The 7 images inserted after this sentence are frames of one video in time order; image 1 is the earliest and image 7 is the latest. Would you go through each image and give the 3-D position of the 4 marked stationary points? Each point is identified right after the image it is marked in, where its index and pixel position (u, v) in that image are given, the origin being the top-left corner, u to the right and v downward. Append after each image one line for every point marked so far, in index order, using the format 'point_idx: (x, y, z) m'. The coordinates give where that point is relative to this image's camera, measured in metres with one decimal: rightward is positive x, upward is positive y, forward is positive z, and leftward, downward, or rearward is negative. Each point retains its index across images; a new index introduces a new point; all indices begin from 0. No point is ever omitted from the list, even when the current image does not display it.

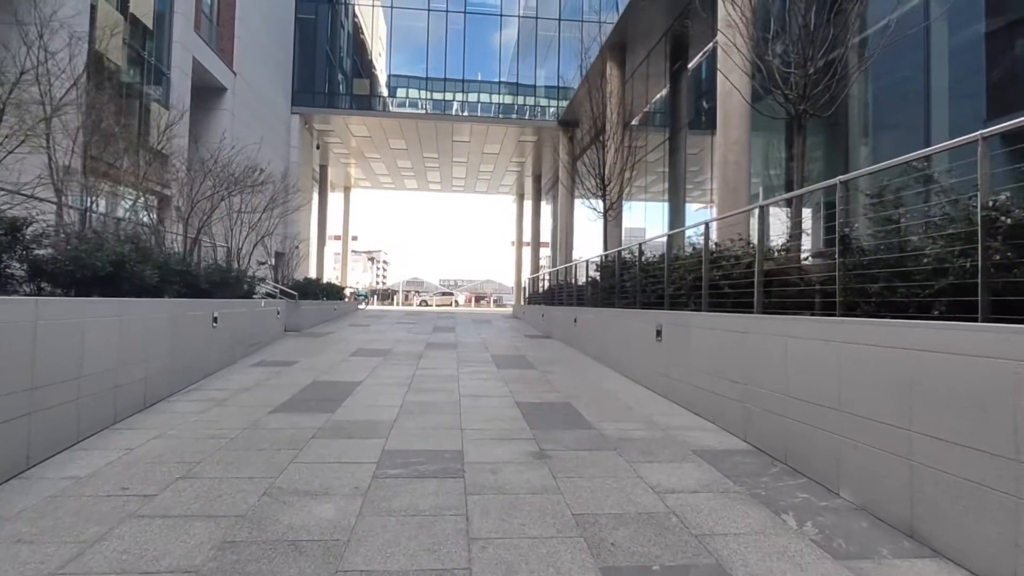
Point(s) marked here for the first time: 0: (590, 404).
0: (+1.1, -1.6, +8.6) m
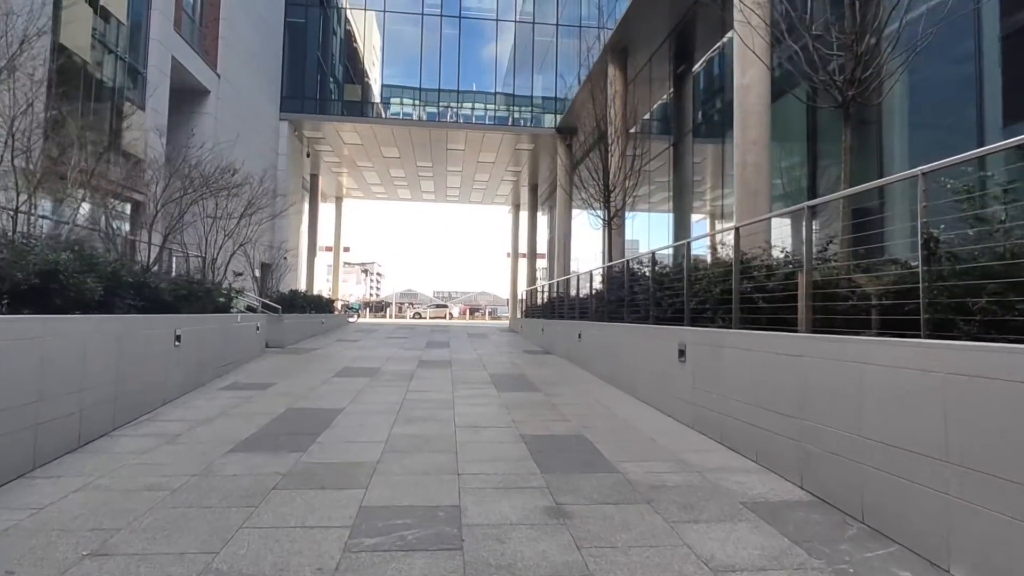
0: (+1.1, -1.8, +7.4) m
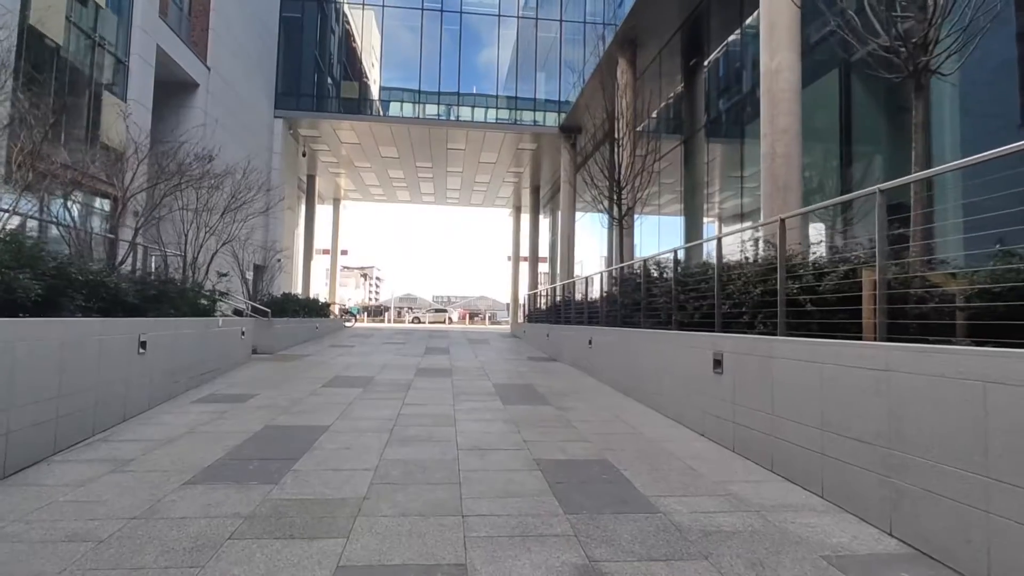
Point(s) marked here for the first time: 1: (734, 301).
0: (+1.3, -1.8, +6.3) m
1: (+3.0, -0.2, +8.4) m
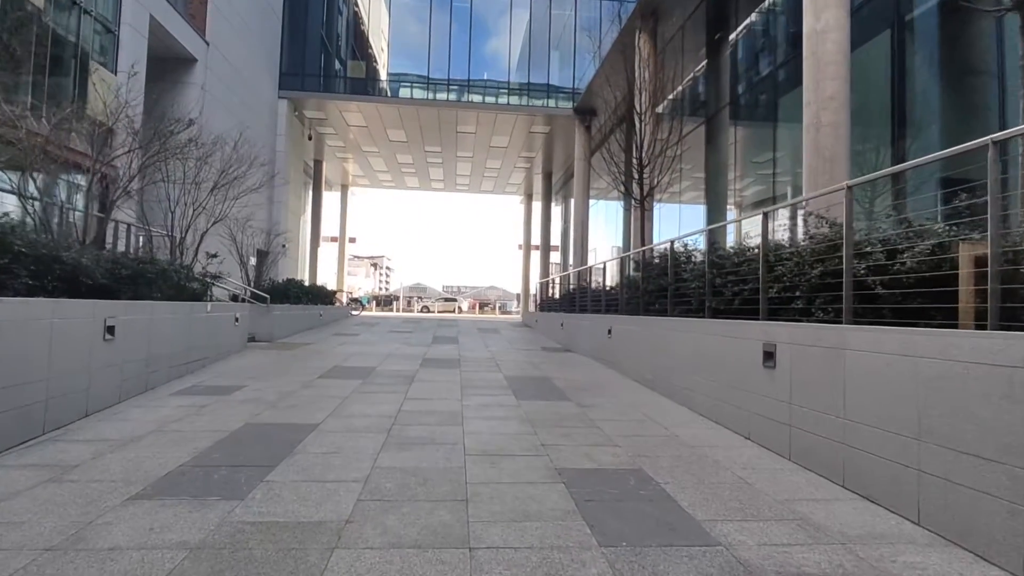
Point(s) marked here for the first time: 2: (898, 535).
0: (+1.4, -1.6, +5.3) m
1: (+3.2, 0.0, +7.3) m
2: (+2.6, -1.6, +4.1) m
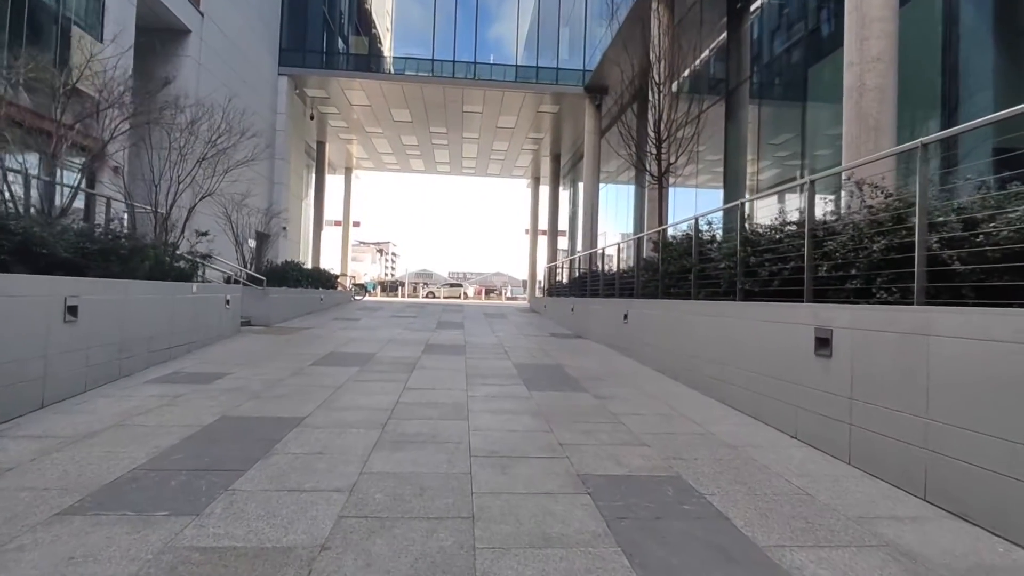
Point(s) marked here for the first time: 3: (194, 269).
0: (+1.5, -1.4, +4.5) m
1: (+3.3, +0.2, +6.4) m
2: (+2.6, -1.5, +3.3) m
3: (-5.9, +0.3, +11.6) m
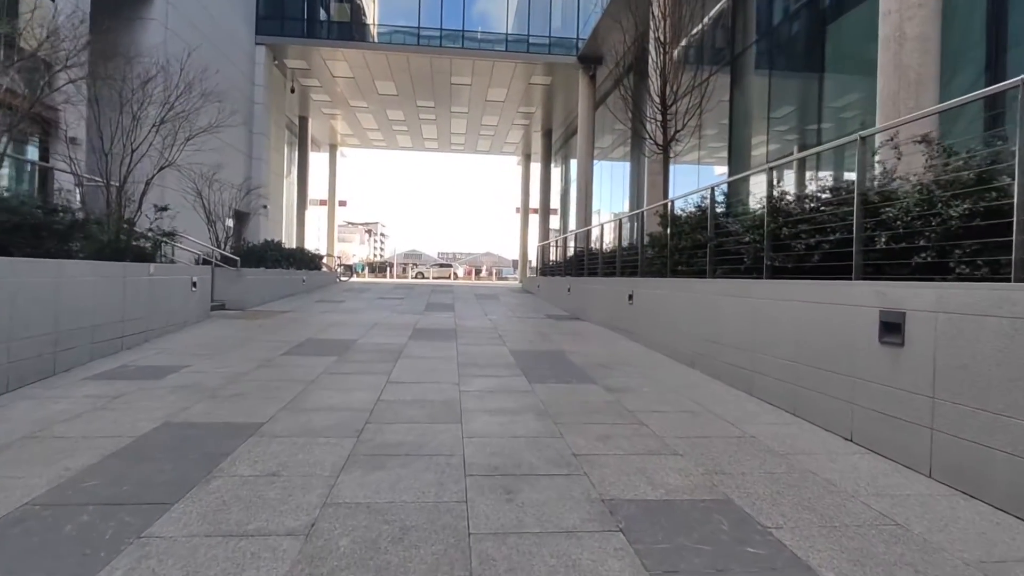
0: (+1.6, -1.3, +3.5) m
1: (+3.3, +0.5, +5.4) m
2: (+2.7, -1.3, +2.4) m
3: (-6.0, +0.7, +10.5) m
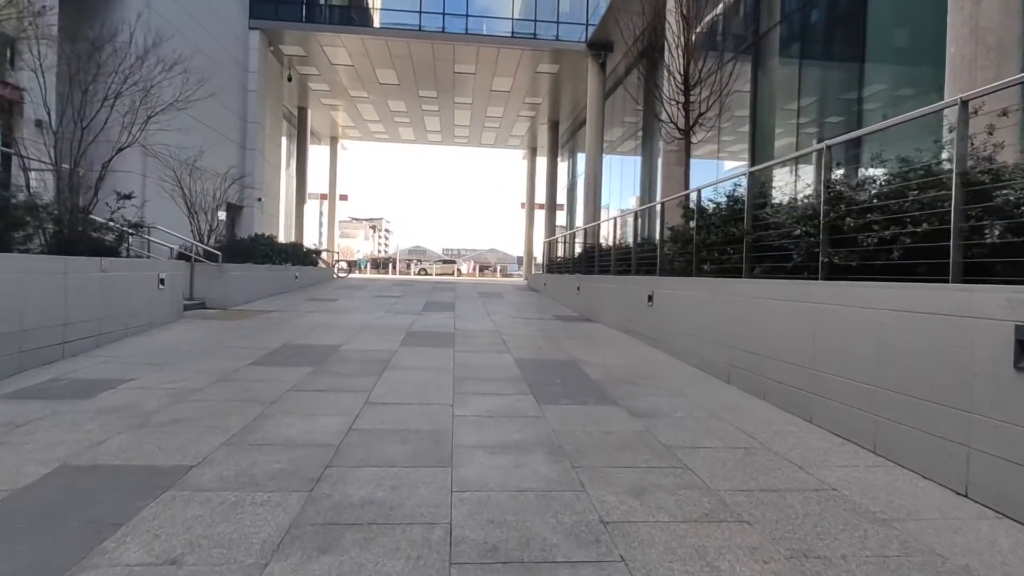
0: (+1.6, -1.3, +2.3) m
1: (+3.3, +0.4, +4.2) m
2: (+2.7, -1.4, +1.2) m
3: (-5.9, +0.7, +9.3) m
